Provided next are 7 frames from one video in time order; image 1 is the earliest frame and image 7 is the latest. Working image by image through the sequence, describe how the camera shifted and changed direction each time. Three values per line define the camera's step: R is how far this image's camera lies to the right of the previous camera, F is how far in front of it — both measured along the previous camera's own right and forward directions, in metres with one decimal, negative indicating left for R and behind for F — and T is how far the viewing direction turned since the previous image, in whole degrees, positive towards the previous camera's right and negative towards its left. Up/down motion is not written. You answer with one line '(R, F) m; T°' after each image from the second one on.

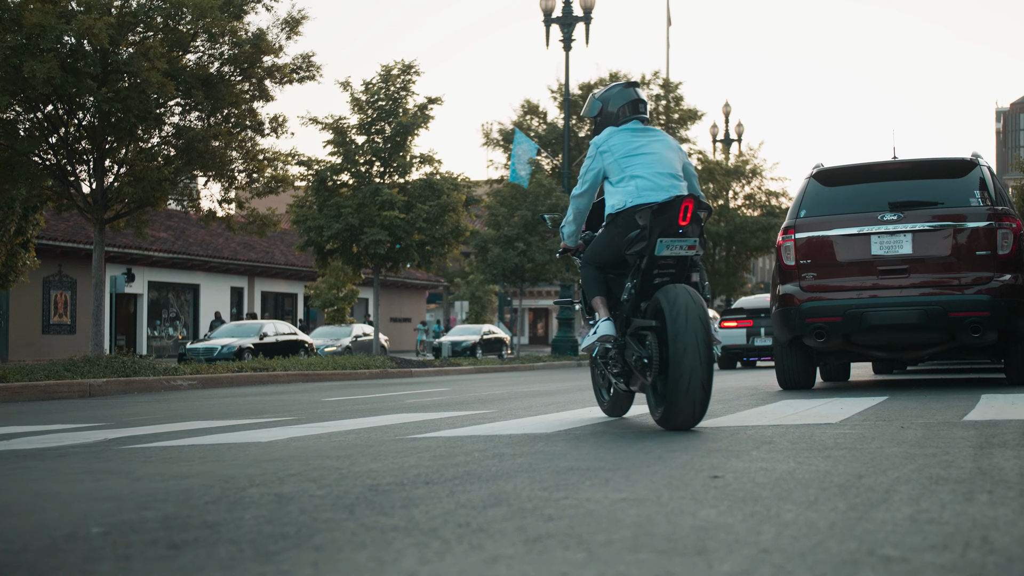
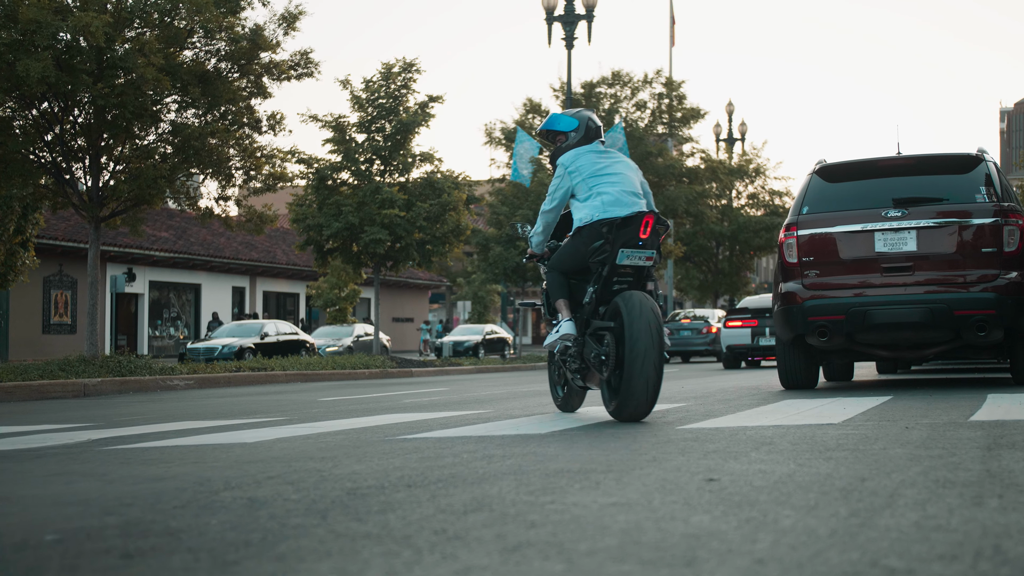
(+0.1, +0.2) m; 0°
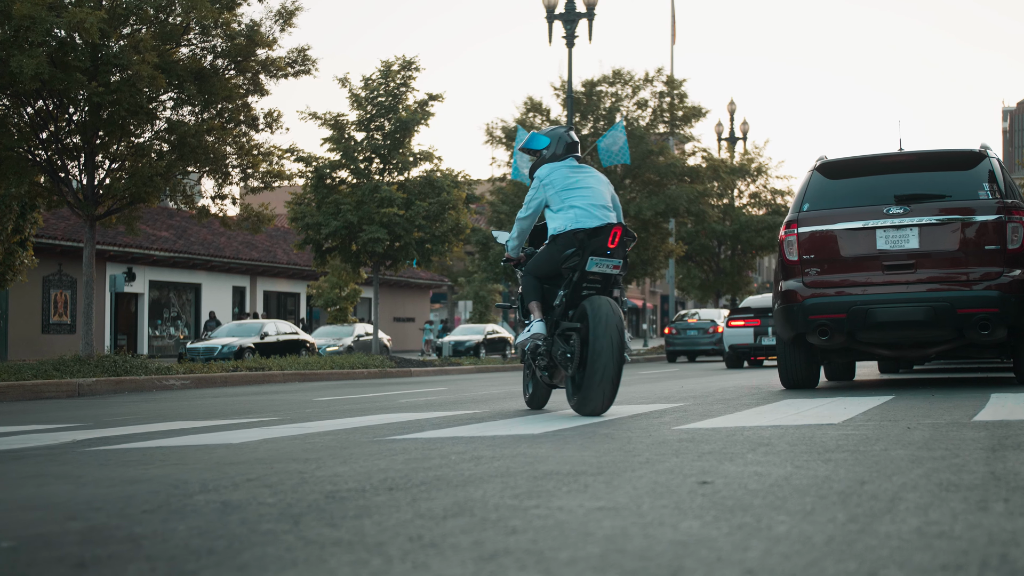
(+0.1, +0.1) m; 0°
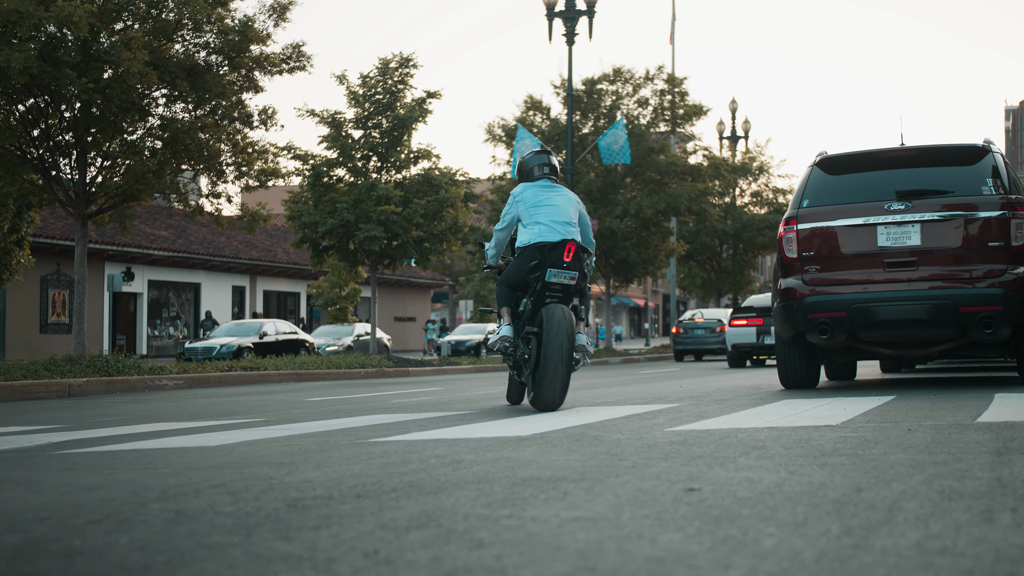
(+0.1, +0.2) m; 0°
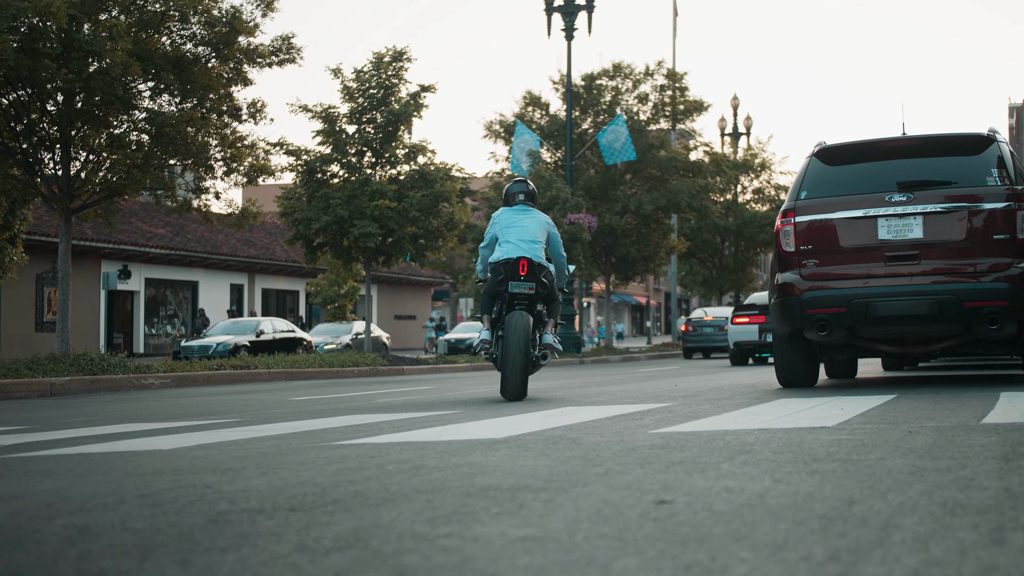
(+0.1, +0.3) m; 0°
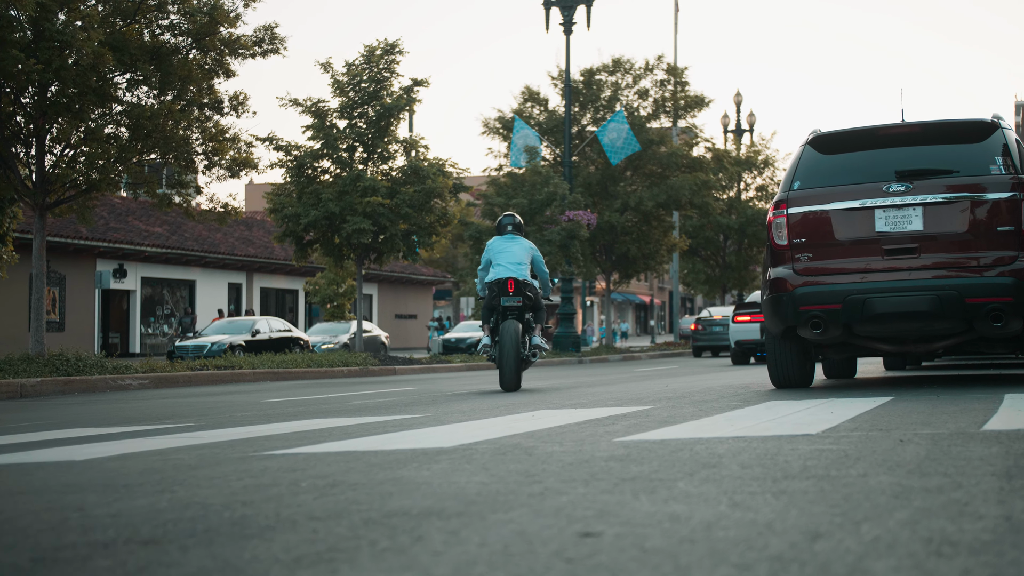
(+0.2, +0.5) m; 0°
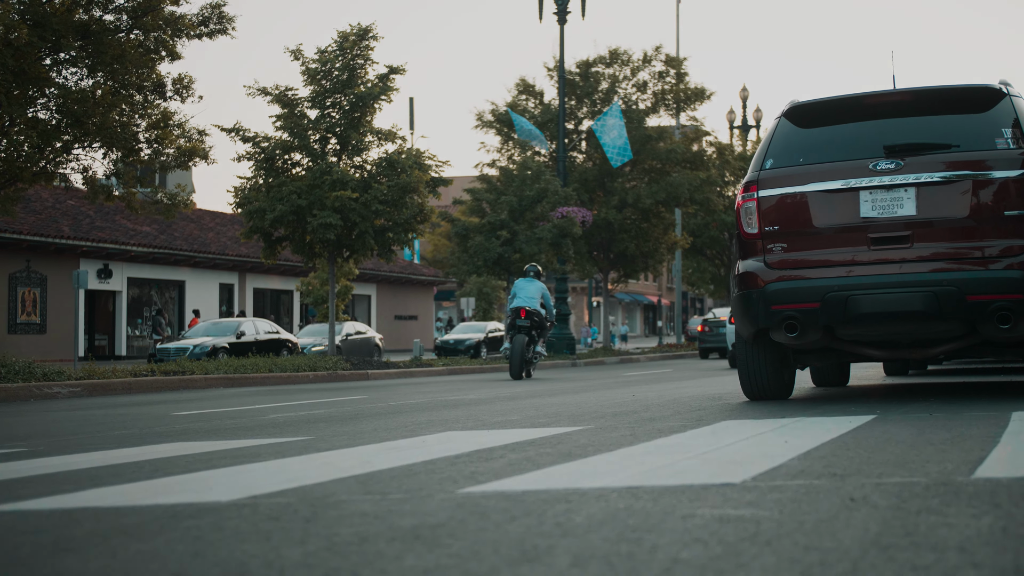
(+0.6, +1.2) m; -1°
